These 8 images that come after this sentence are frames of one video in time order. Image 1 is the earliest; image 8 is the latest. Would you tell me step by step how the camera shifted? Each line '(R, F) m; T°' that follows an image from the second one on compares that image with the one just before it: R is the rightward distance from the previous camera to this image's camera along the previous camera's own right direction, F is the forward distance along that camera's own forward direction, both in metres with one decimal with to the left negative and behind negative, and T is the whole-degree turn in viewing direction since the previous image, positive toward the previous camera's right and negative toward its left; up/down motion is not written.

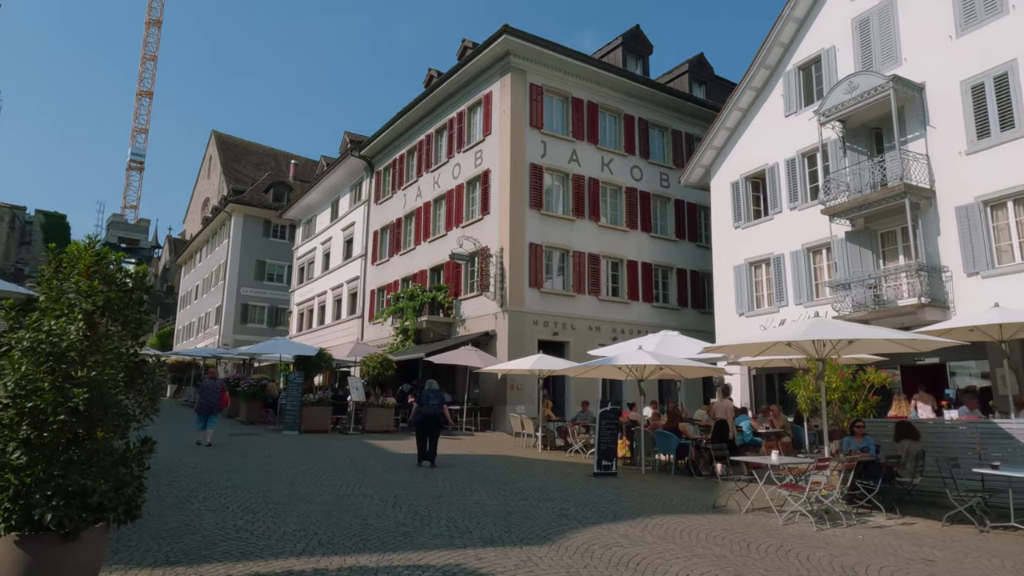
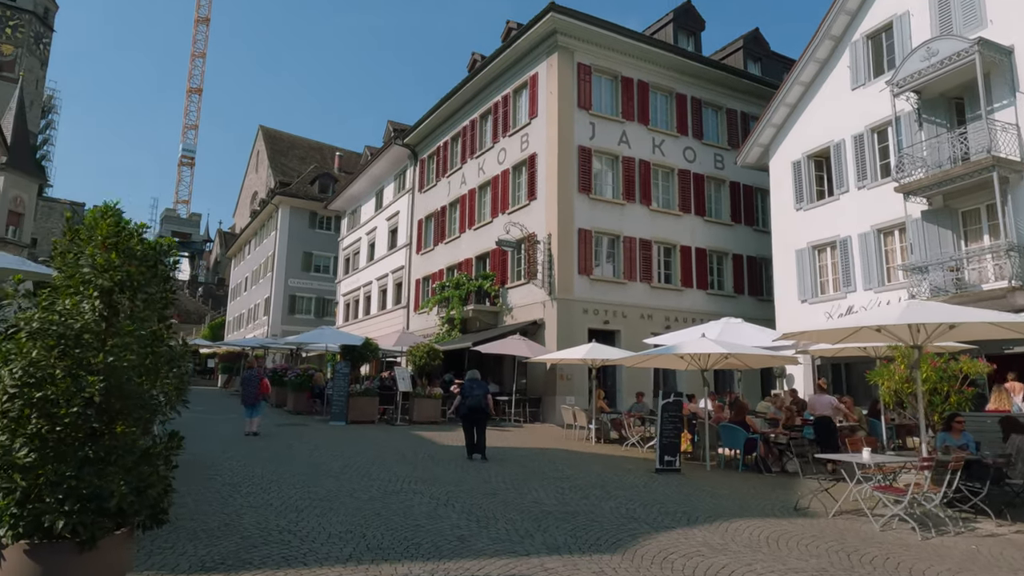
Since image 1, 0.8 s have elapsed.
(-0.2, +0.7) m; -4°
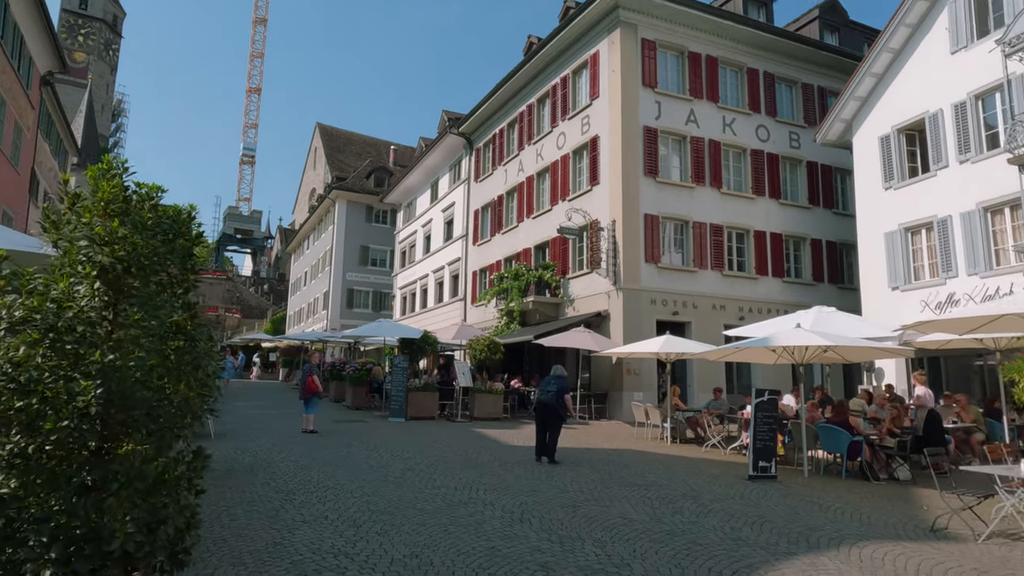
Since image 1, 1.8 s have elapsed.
(-0.3, +0.9) m; -5°
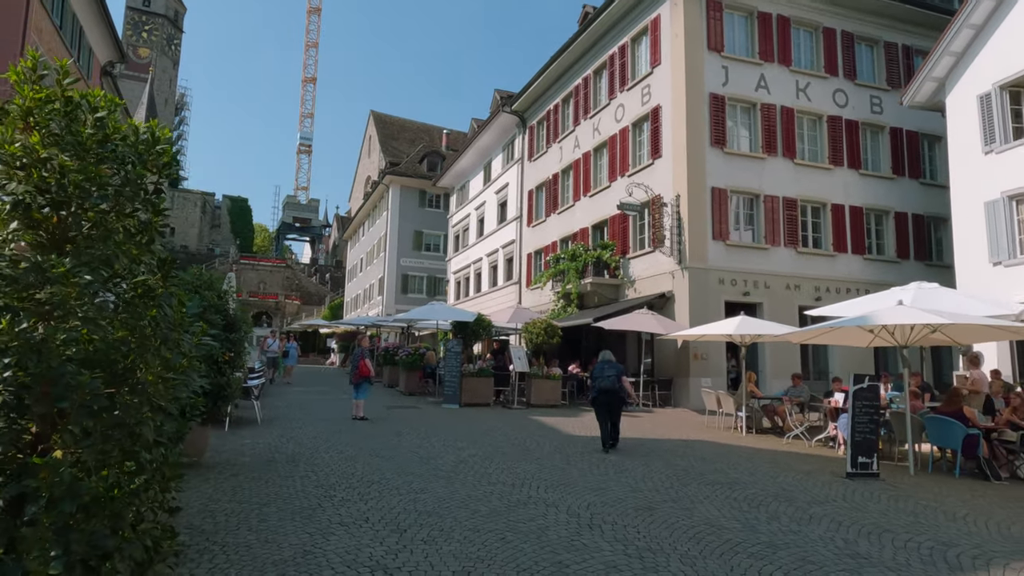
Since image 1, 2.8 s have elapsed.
(-0.1, +0.9) m; -5°
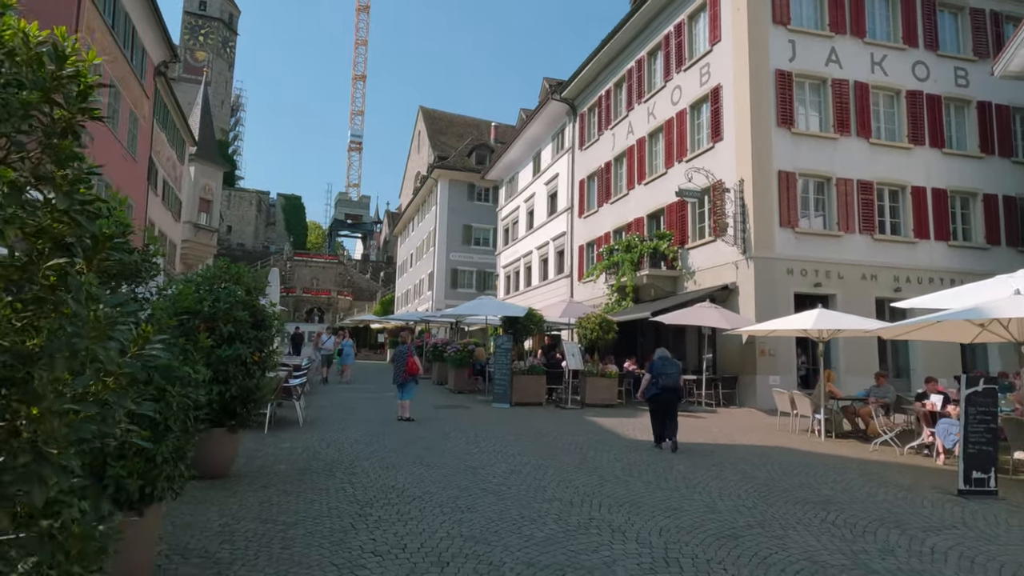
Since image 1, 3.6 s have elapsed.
(-0.1, +0.8) m; -4°
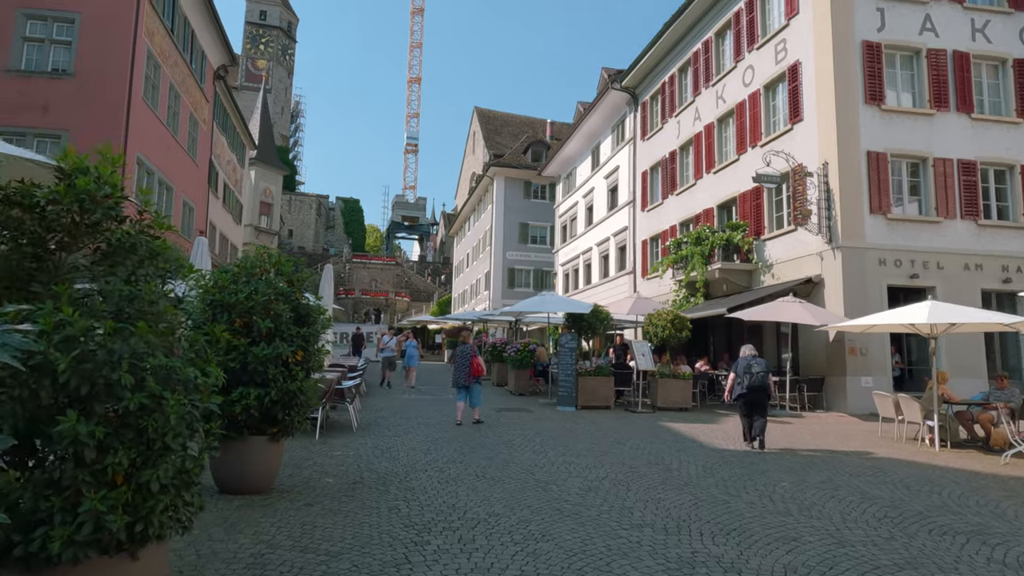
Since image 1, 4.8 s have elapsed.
(-0.2, +0.9) m; -5°
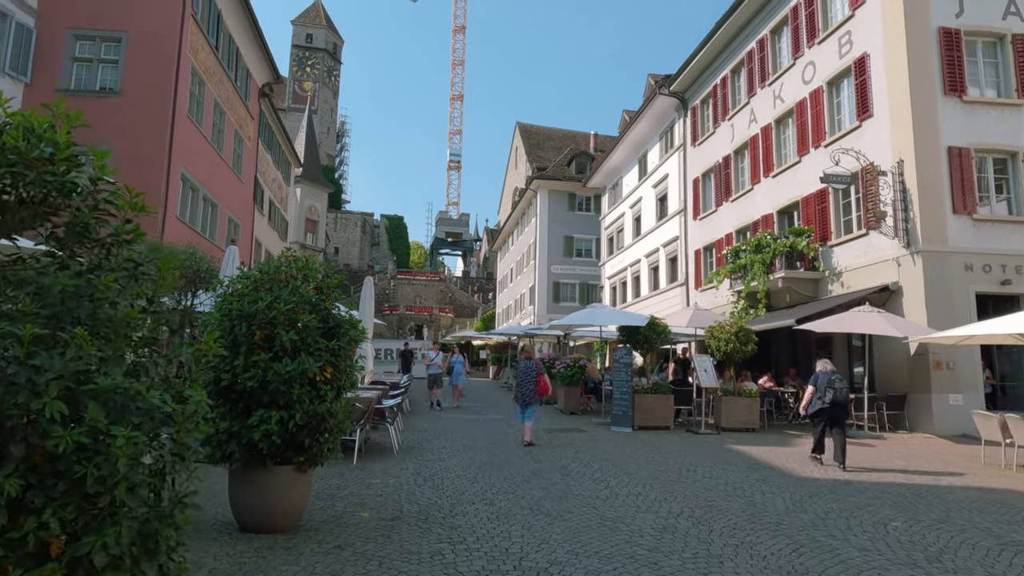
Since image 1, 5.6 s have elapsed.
(-0.1, +0.8) m; -4°
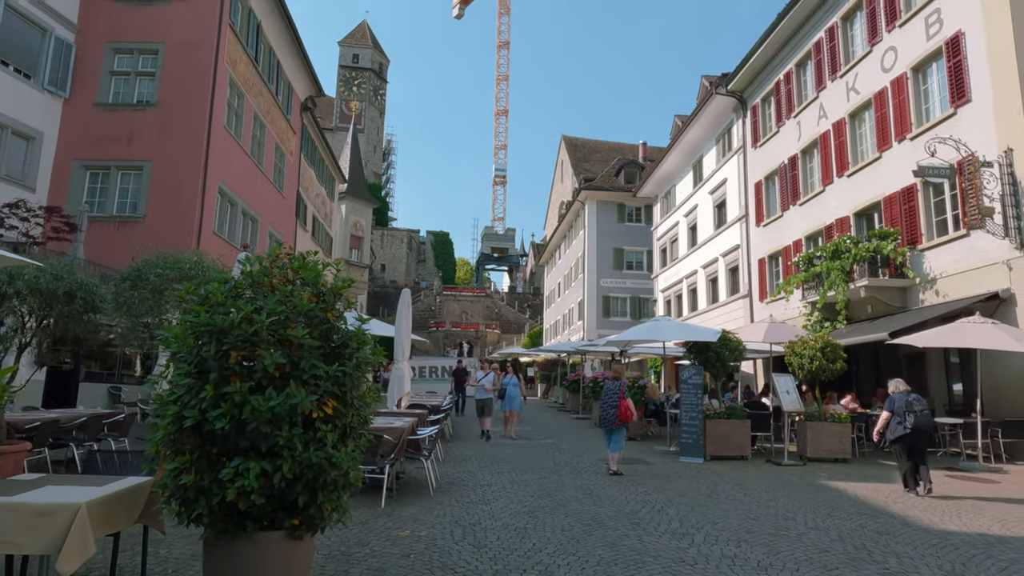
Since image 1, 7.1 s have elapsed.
(-0.1, +1.3) m; -4°
